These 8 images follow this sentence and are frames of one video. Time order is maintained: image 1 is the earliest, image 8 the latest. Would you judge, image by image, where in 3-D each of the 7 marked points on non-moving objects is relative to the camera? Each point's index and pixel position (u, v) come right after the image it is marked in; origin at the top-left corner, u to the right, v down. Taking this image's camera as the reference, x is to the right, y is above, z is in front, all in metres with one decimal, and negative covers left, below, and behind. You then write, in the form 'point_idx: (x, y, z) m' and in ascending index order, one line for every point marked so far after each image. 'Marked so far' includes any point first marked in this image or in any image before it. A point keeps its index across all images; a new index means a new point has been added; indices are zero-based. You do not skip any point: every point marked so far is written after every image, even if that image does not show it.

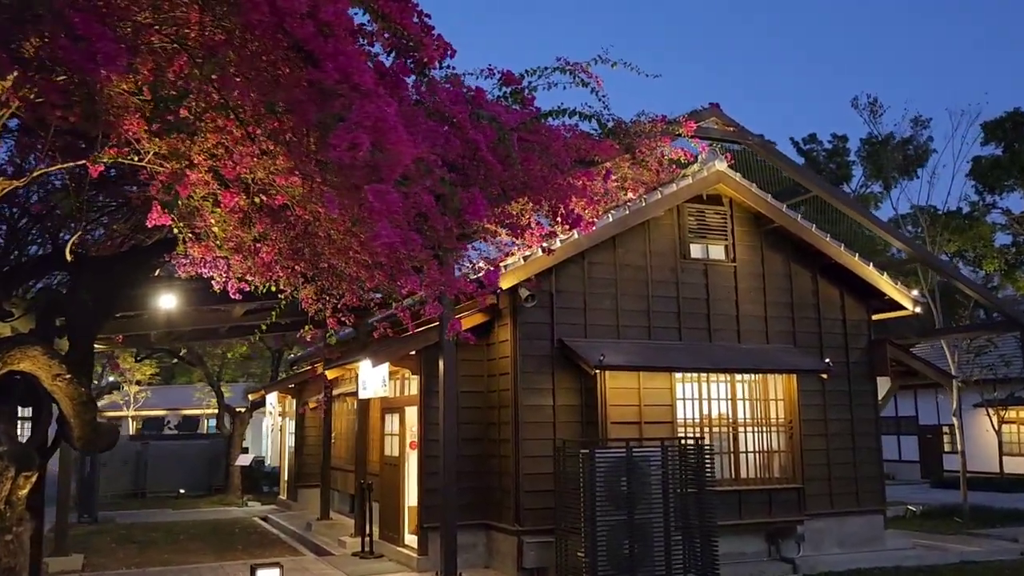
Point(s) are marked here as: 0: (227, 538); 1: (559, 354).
0: (-4.5, -4.0, +14.0) m
1: (+0.5, -0.8, +10.3) m
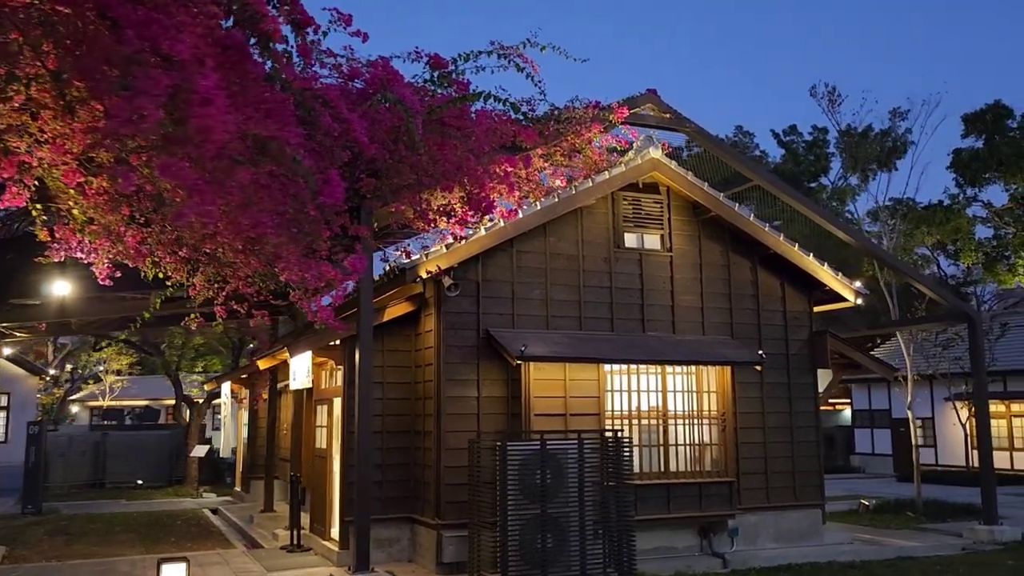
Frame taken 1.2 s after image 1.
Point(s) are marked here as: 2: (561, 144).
0: (-5.4, -3.8, +13.8) m
1: (-0.3, -0.6, +10.1) m
2: (+0.5, +1.8, +10.8) m
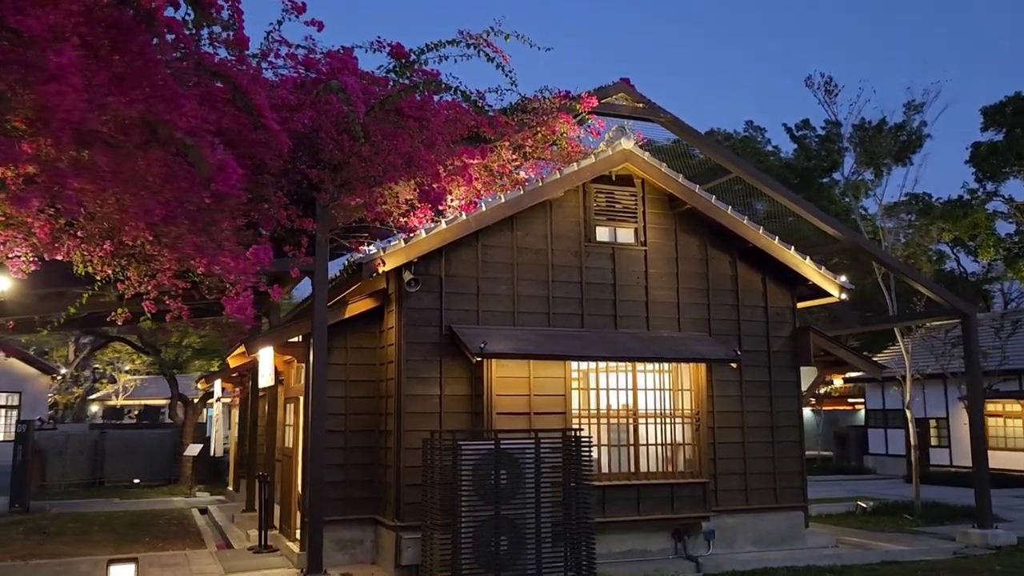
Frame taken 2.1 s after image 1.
0: (-5.7, -3.8, +13.6) m
1: (-0.7, -0.6, +9.8) m
2: (+0.1, +1.8, +10.5) m
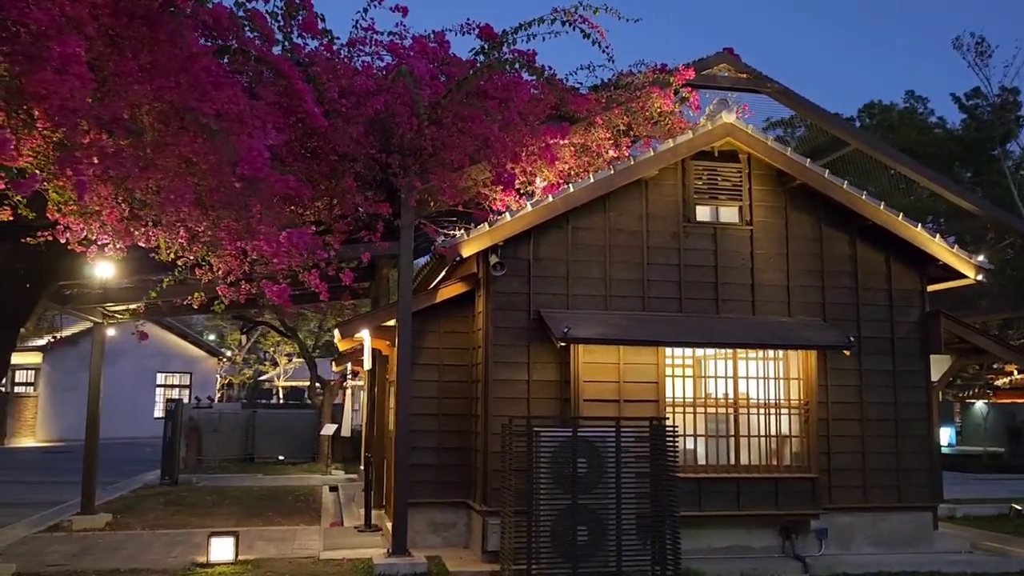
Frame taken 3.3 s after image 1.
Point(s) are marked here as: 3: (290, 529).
0: (-4.0, -3.5, +14.3) m
1: (+0.3, -0.4, +9.6) m
2: (+1.2, +2.0, +10.2) m
3: (-2.9, -3.1, +11.4) m
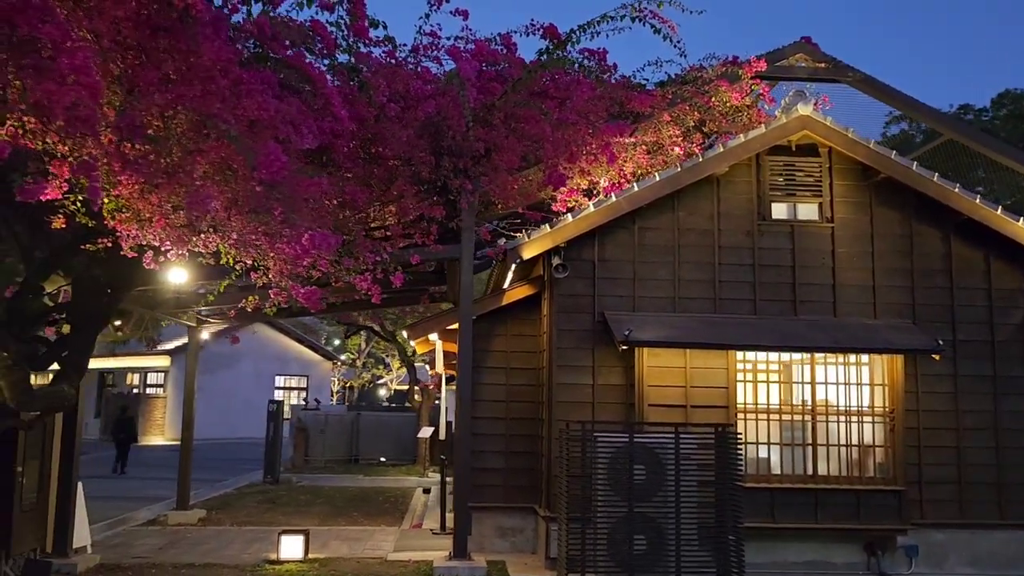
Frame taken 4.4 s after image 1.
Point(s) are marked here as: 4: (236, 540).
0: (-2.6, -3.6, +14.6) m
1: (+0.9, -0.4, +9.4) m
2: (+1.9, +2.0, +9.9) m
3: (-1.9, -3.2, +11.6) m
4: (-3.2, -3.0, +10.4) m
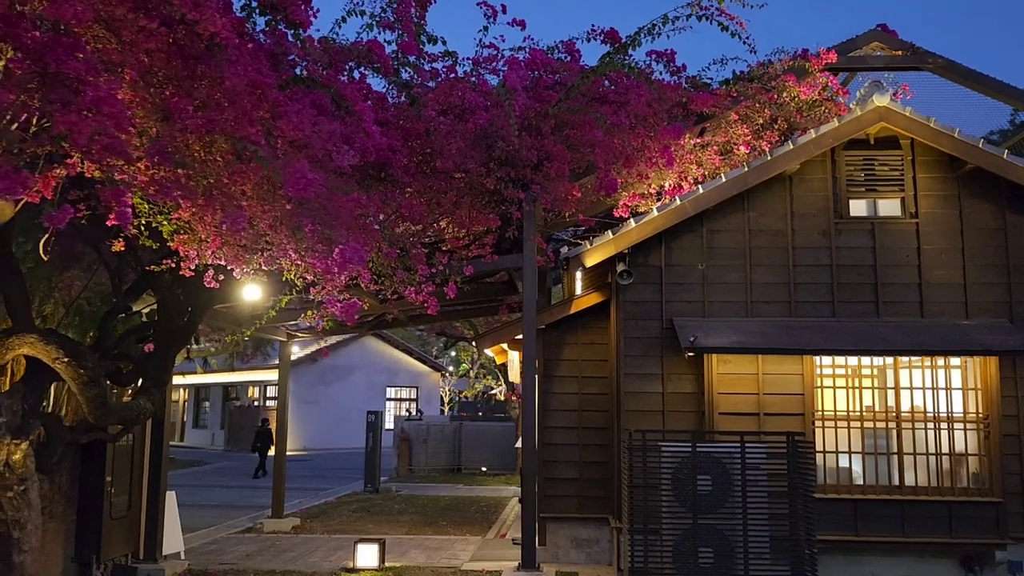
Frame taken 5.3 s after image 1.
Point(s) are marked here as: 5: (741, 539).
0: (-1.1, -3.8, +14.8) m
1: (+1.6, -0.5, +9.2) m
2: (+2.6, +2.0, +9.6) m
3: (-0.8, -3.3, +11.7) m
4: (-2.3, -3.1, +10.7) m
5: (+2.0, -2.2, +7.6) m
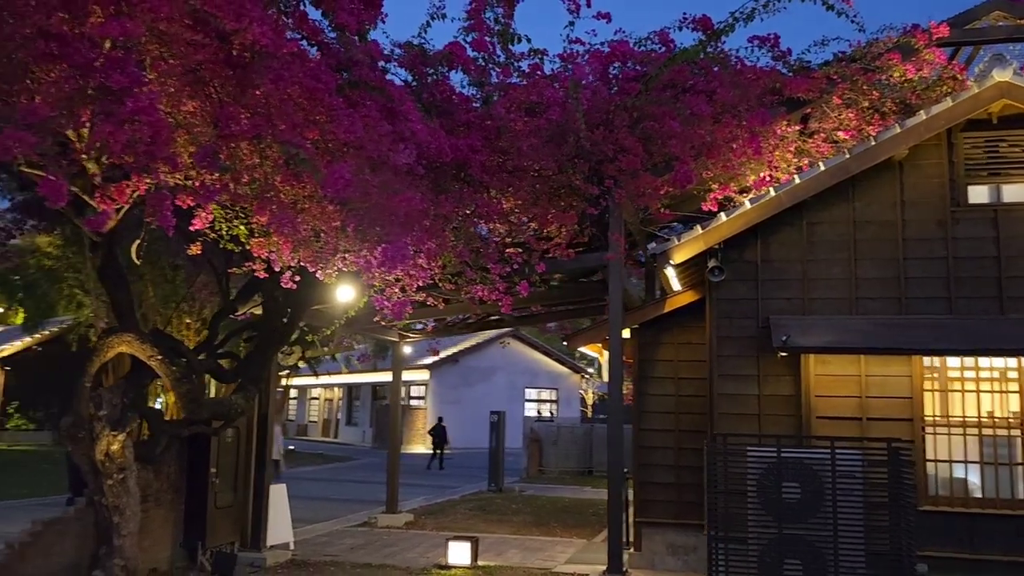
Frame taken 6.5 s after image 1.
0: (+0.8, -3.8, +14.7) m
1: (+2.5, -0.4, +8.7) m
2: (+3.5, +2.0, +8.9) m
3: (+0.6, -3.3, +11.6) m
4: (-1.1, -3.2, +10.8) m
5: (+2.6, -2.1, +7.1) m
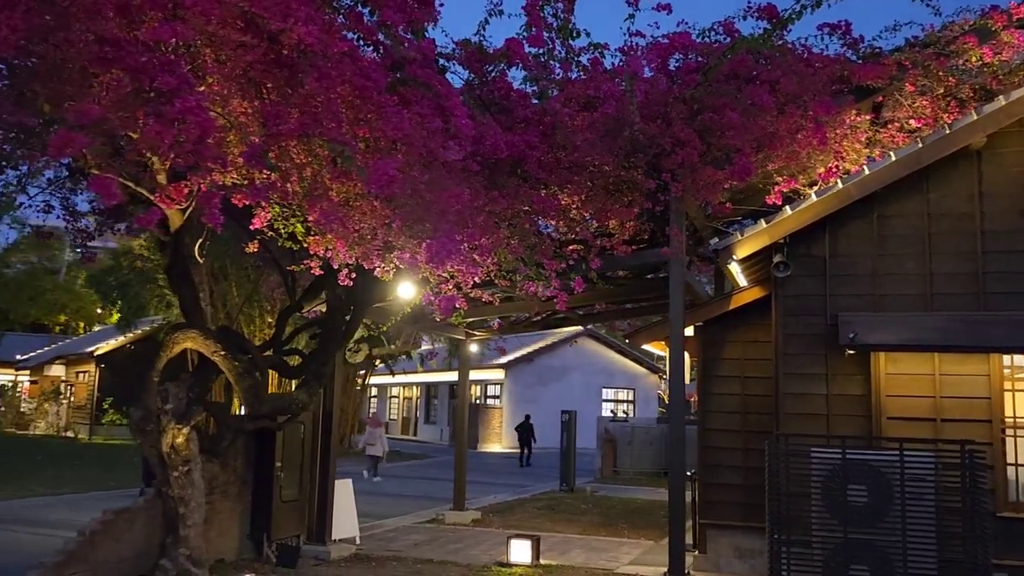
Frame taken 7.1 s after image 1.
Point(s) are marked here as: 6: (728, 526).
0: (+2.0, -3.8, +14.5) m
1: (+3.1, -0.4, +8.4) m
2: (+4.1, +2.1, +8.5) m
3: (+1.4, -3.3, +11.5) m
4: (-0.3, -3.1, +10.9) m
5: (+3.0, -2.1, +6.8) m
6: (+2.3, -2.5, +9.3) m
